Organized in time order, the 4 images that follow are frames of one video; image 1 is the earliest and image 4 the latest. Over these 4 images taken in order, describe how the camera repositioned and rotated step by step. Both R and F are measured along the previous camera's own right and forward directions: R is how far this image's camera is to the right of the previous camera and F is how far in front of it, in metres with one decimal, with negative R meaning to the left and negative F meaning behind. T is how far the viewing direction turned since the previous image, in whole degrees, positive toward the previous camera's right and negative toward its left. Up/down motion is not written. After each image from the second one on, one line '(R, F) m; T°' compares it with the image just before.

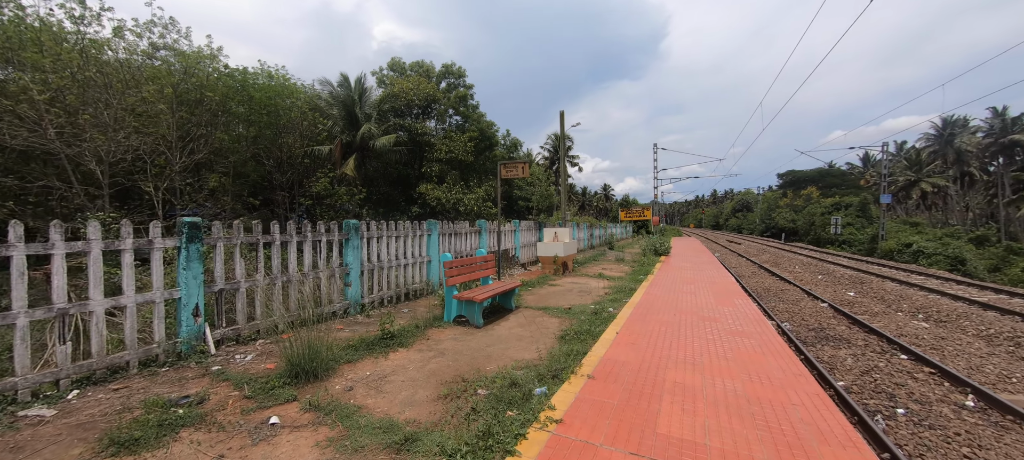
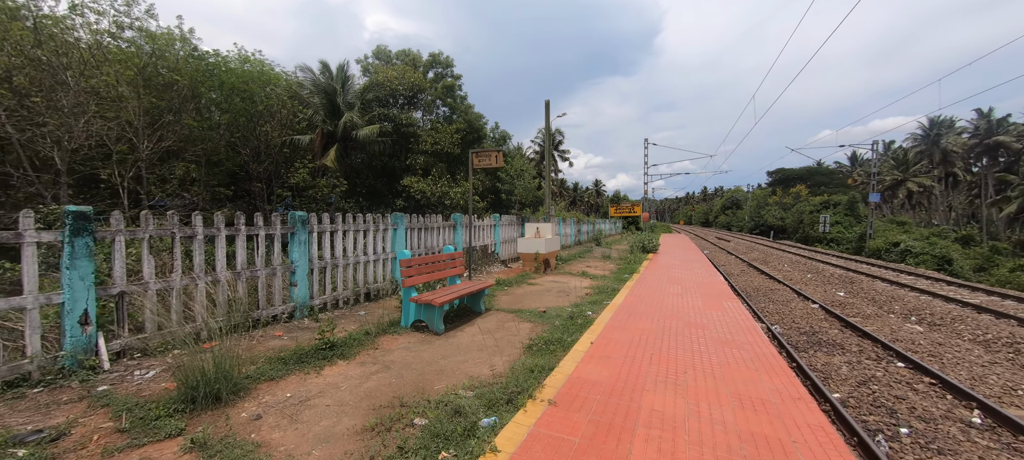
(+0.3, +0.6) m; +1°
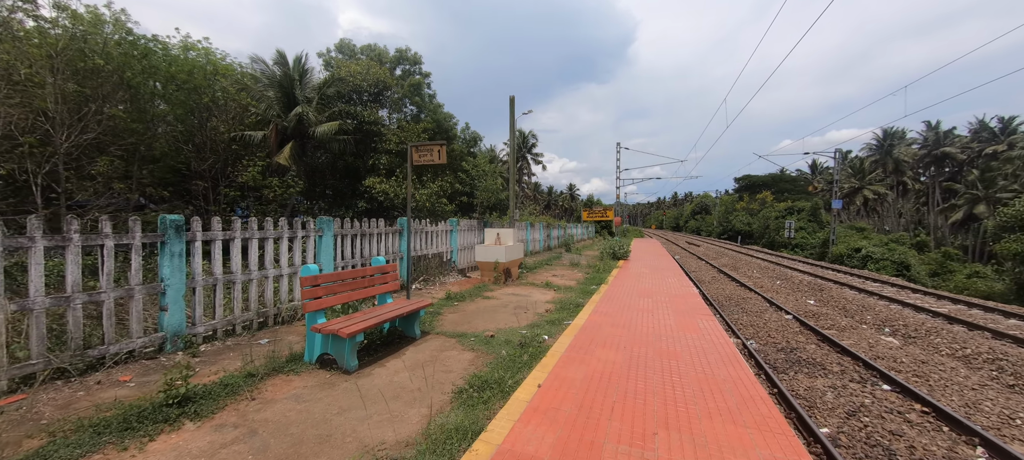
(+0.4, +0.9) m; +4°
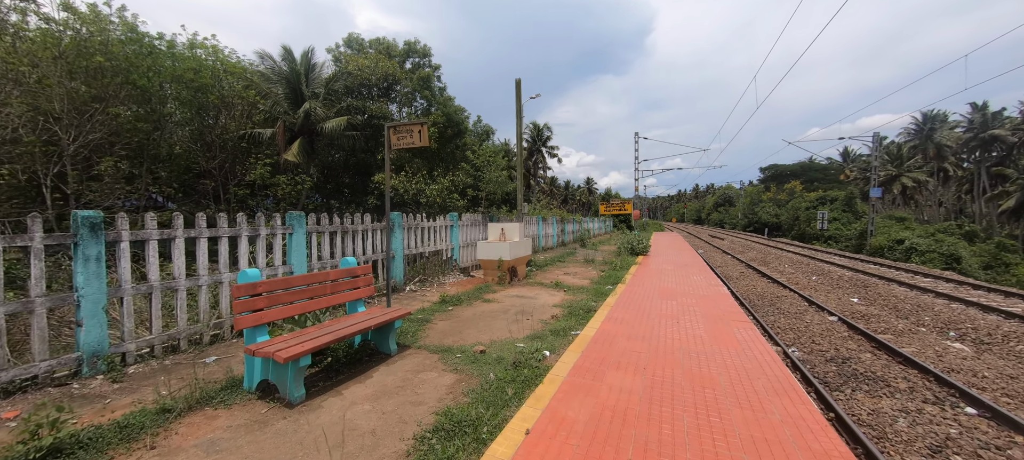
(+0.3, +0.8) m; -3°
